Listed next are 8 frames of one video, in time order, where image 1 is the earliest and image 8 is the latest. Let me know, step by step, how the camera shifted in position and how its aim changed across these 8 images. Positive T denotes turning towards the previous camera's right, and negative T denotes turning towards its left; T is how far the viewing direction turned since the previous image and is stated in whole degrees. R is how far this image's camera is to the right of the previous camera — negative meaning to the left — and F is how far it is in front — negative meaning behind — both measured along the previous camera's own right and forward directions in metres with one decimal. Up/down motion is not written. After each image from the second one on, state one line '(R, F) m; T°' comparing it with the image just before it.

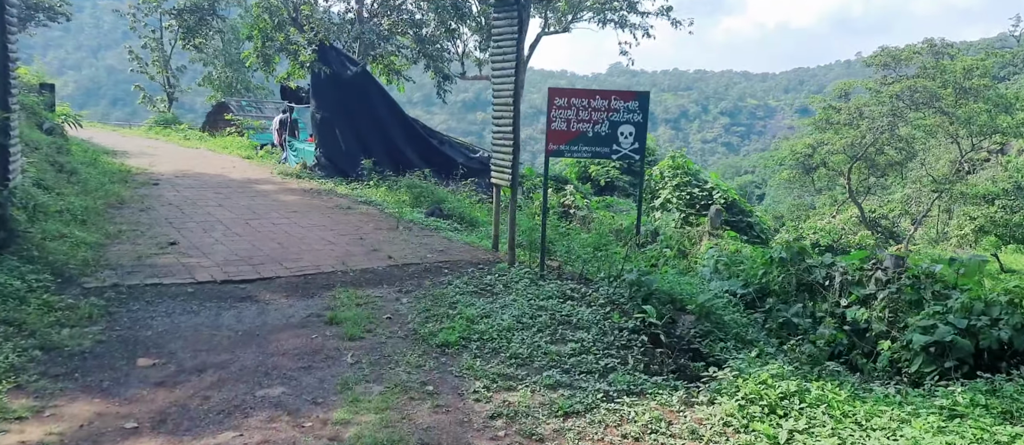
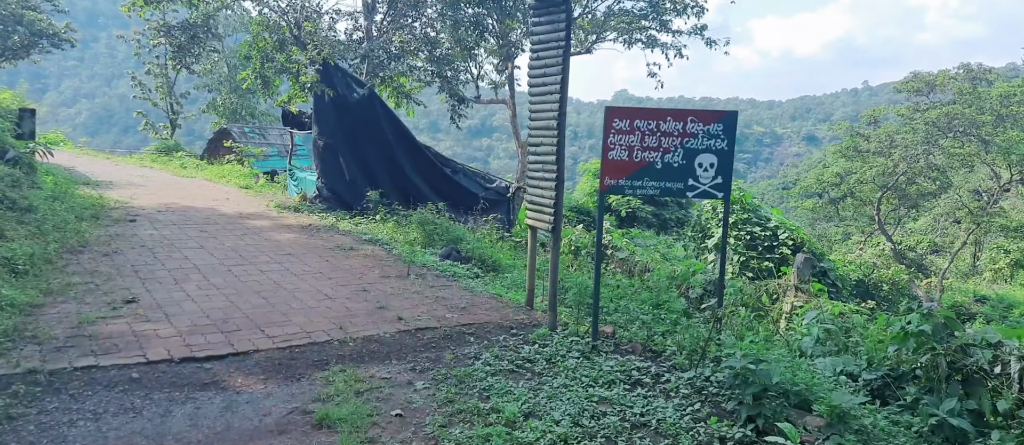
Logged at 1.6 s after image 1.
(-0.2, +1.2) m; -1°
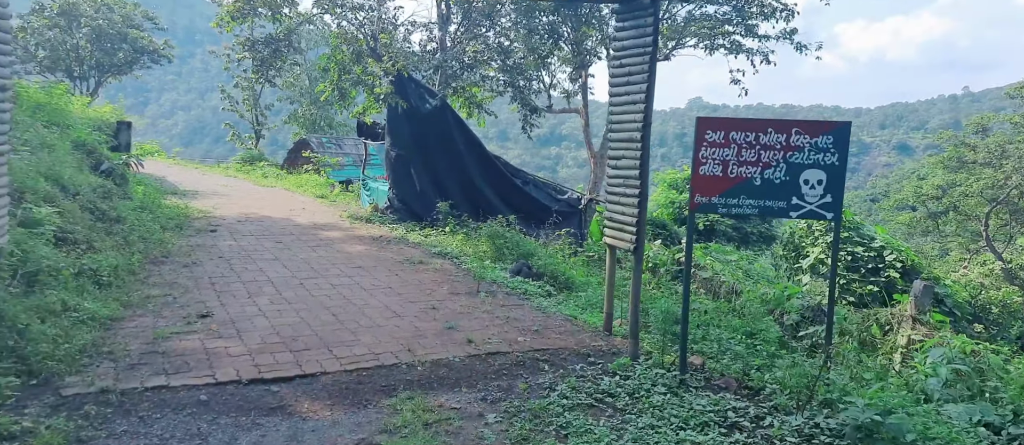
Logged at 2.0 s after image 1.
(0.0, +0.3) m; -5°
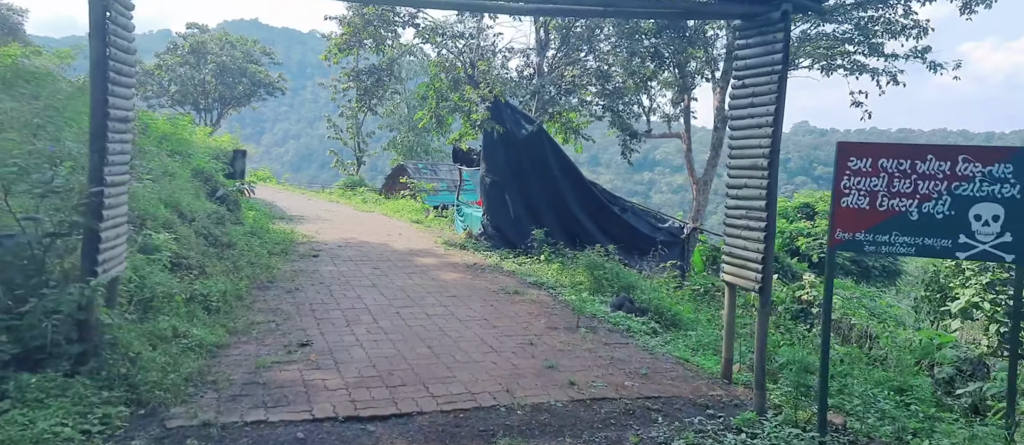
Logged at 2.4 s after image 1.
(-0.1, +0.3) m; -7°
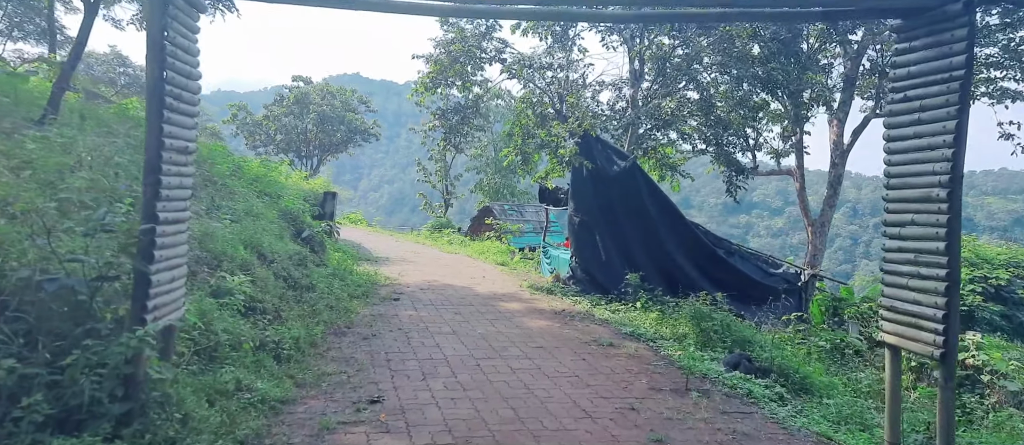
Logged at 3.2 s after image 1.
(-0.1, +0.7) m; -7°
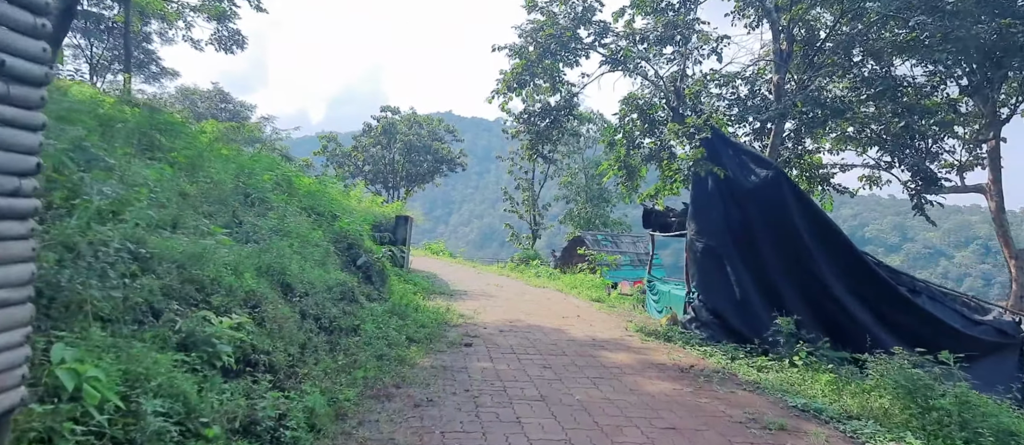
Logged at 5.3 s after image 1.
(-0.2, +2.3) m; -7°
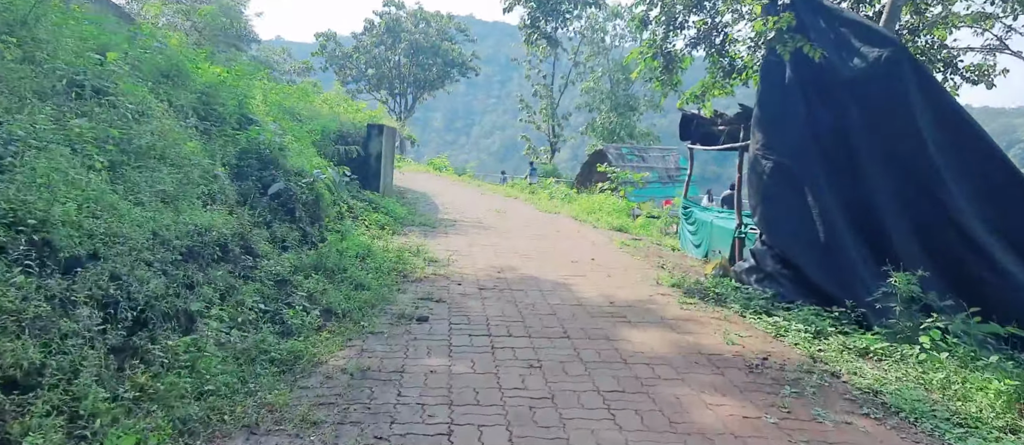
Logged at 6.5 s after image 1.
(+0.3, +2.8) m; -2°
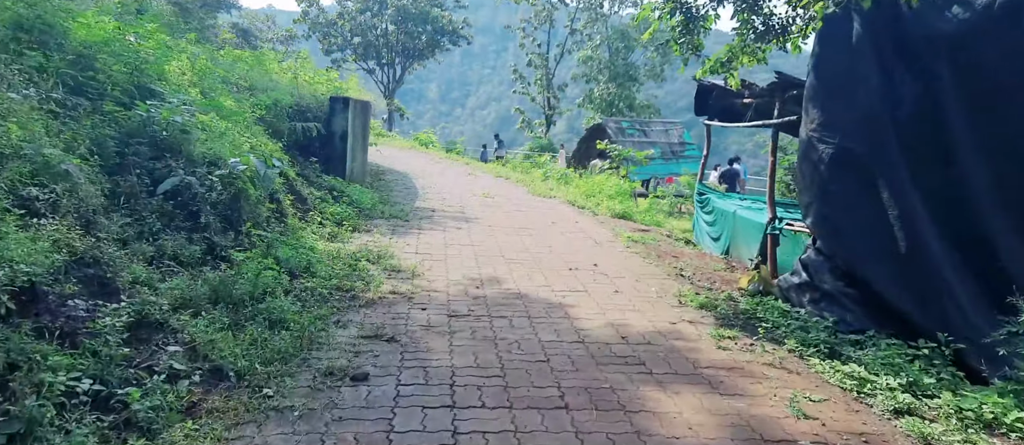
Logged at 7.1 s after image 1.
(+0.1, +1.6) m; 0°
